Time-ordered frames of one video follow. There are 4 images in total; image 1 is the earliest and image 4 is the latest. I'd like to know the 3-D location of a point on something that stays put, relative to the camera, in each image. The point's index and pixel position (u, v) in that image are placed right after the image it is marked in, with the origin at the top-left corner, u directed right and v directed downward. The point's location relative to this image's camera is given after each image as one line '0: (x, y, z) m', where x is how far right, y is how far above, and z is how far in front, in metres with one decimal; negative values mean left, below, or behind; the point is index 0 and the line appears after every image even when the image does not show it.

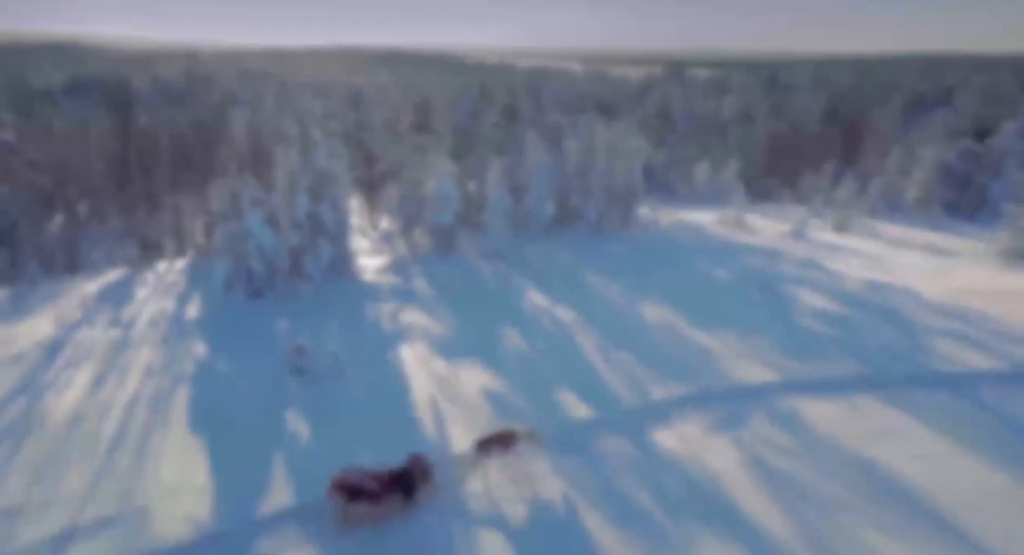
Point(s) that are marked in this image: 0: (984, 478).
0: (+10.9, -4.5, +15.0) m
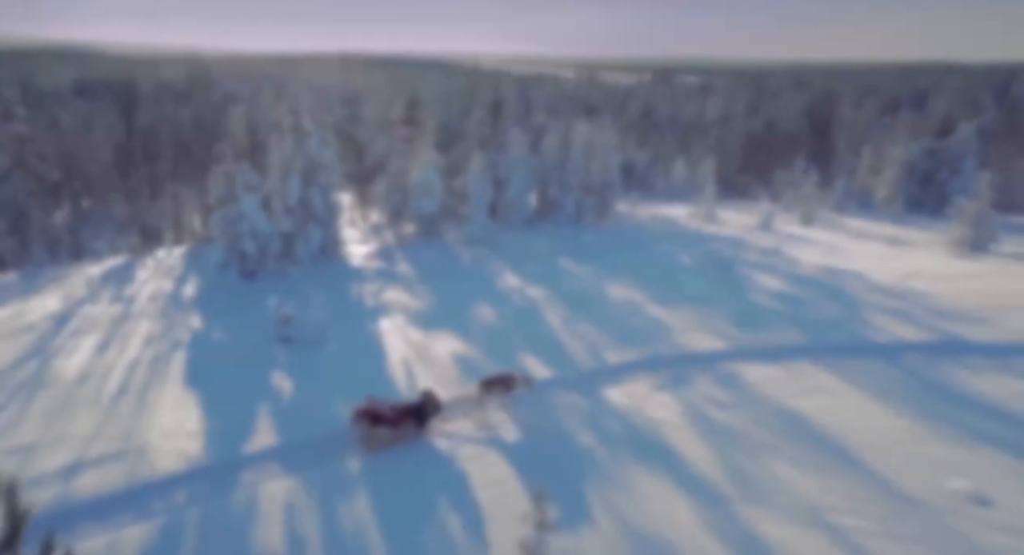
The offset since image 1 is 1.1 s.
0: (+9.9, -3.7, +16.9) m
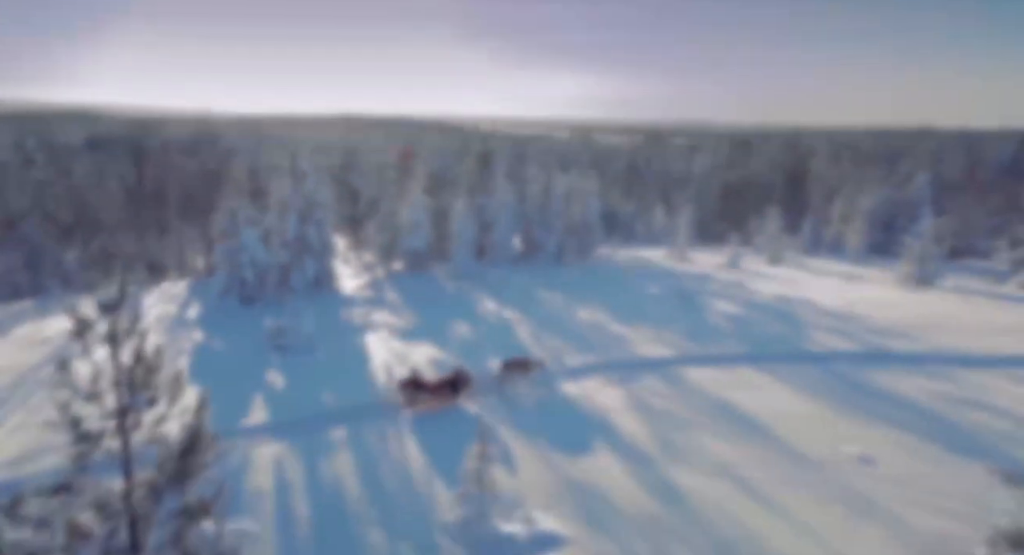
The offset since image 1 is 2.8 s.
0: (+8.8, -3.9, +19.2) m
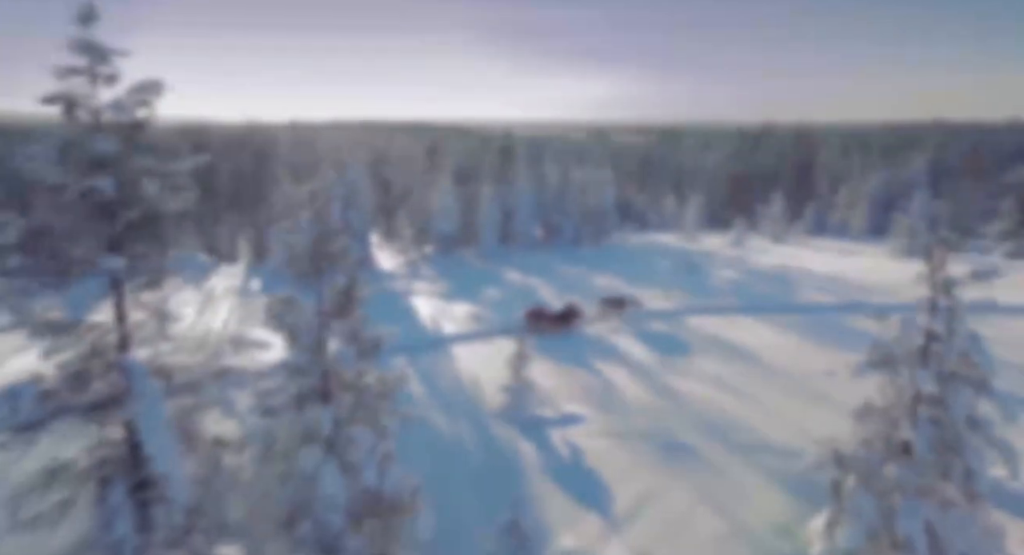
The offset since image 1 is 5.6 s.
0: (+9.8, -2.2, +22.9) m
